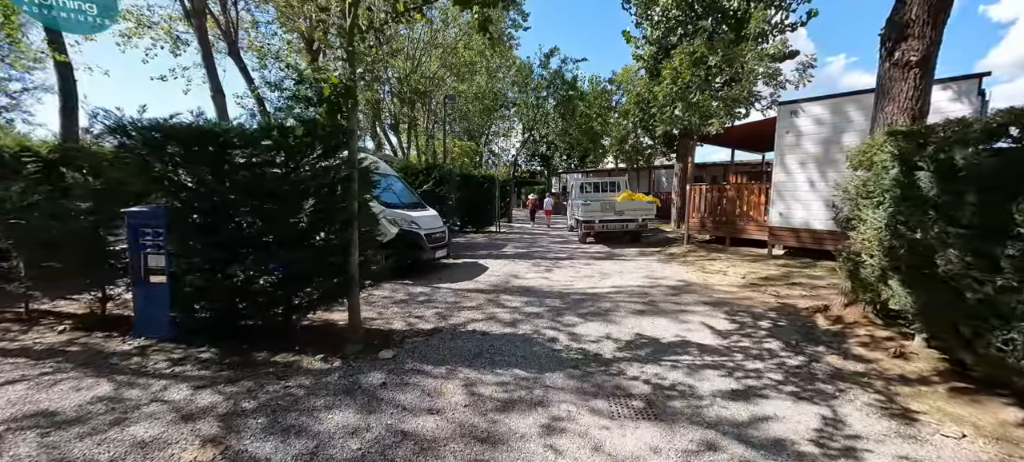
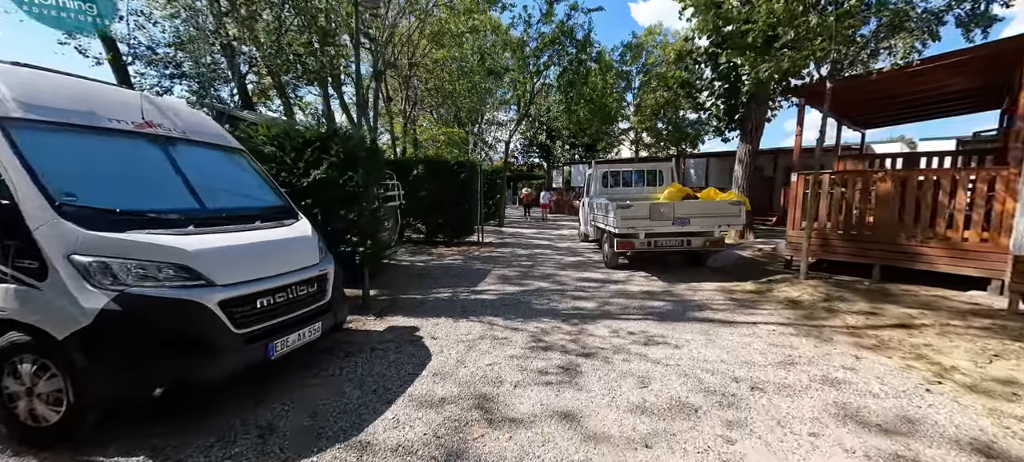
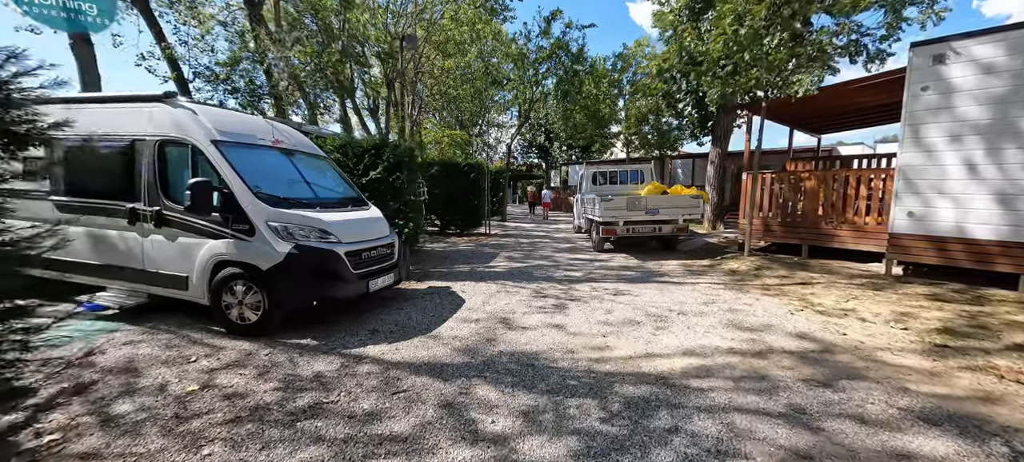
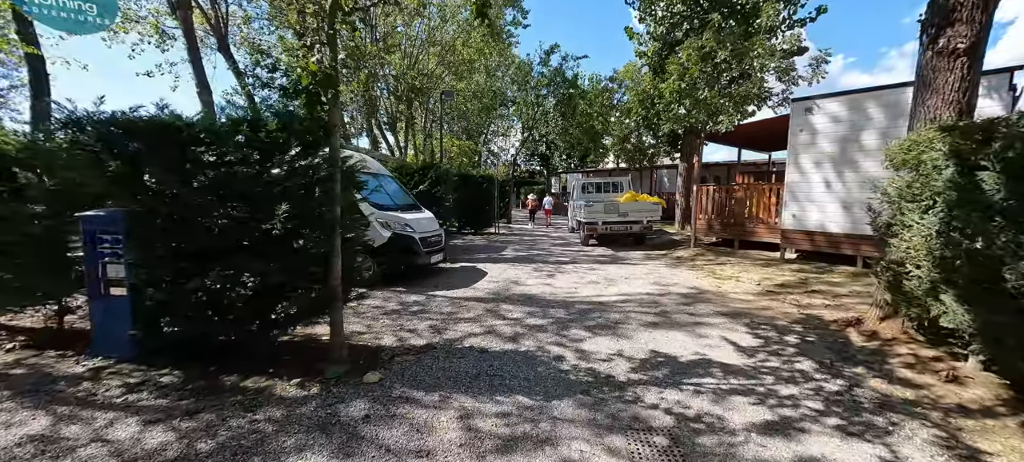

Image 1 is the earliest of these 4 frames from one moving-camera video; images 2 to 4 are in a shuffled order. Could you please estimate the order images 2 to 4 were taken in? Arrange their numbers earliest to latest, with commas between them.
4, 3, 2
